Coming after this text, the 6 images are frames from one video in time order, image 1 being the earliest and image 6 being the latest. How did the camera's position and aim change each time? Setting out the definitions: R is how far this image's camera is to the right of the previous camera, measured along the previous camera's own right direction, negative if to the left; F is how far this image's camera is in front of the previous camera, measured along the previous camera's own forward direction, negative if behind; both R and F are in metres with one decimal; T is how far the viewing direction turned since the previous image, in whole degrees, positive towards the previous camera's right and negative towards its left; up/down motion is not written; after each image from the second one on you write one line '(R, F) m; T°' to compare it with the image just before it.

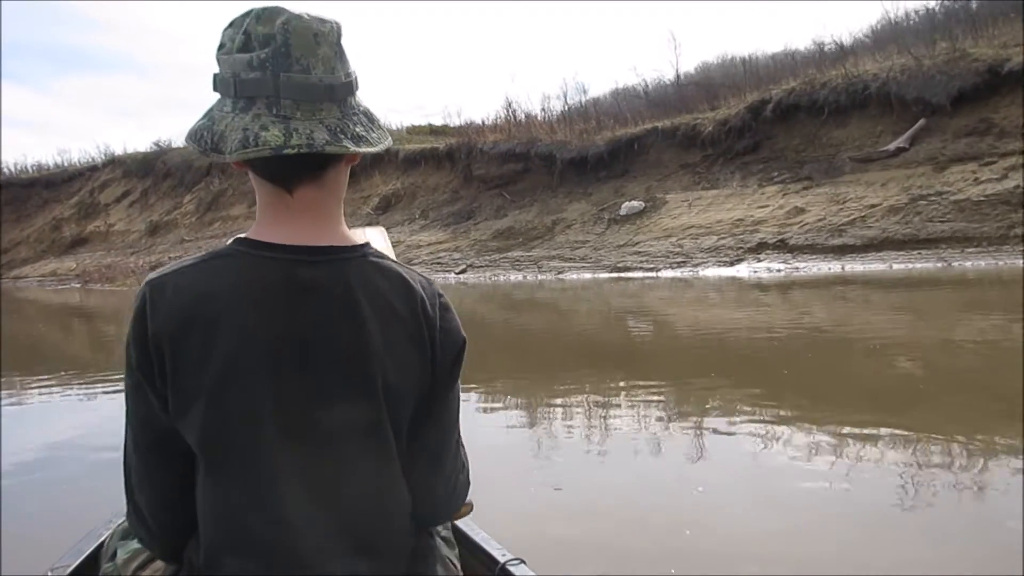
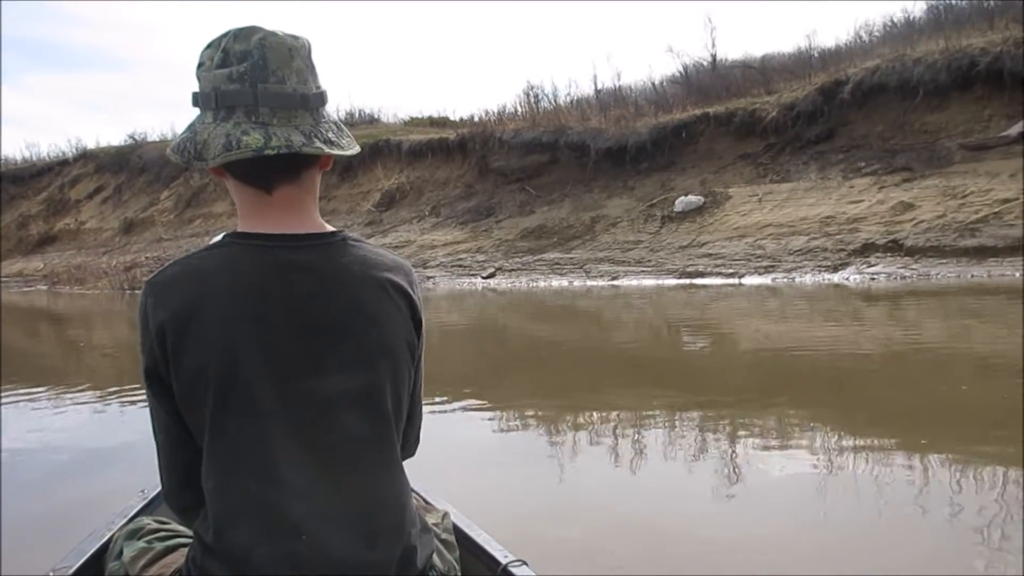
(-0.8, +1.7) m; +2°
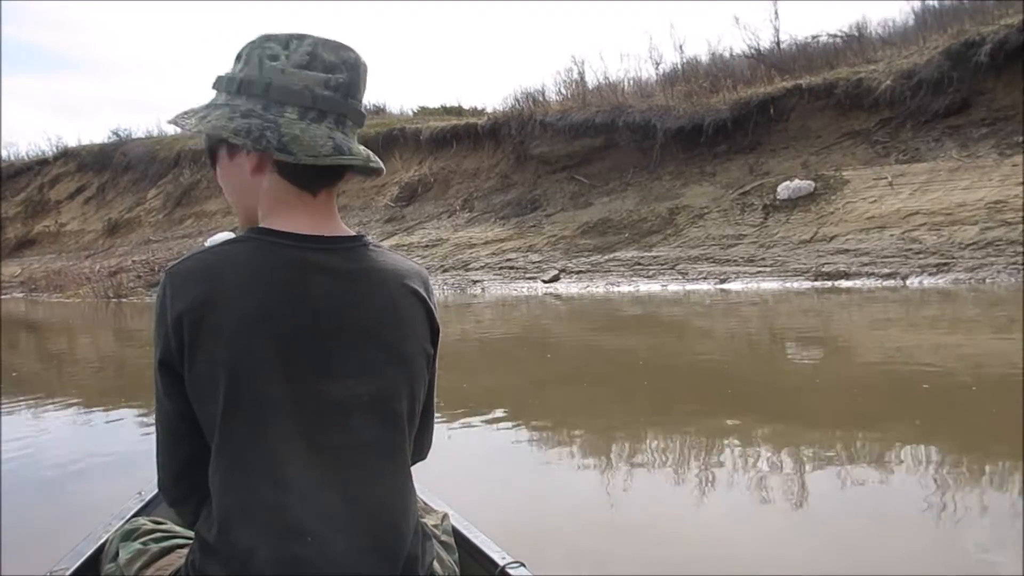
(-0.9, +1.9) m; +1°
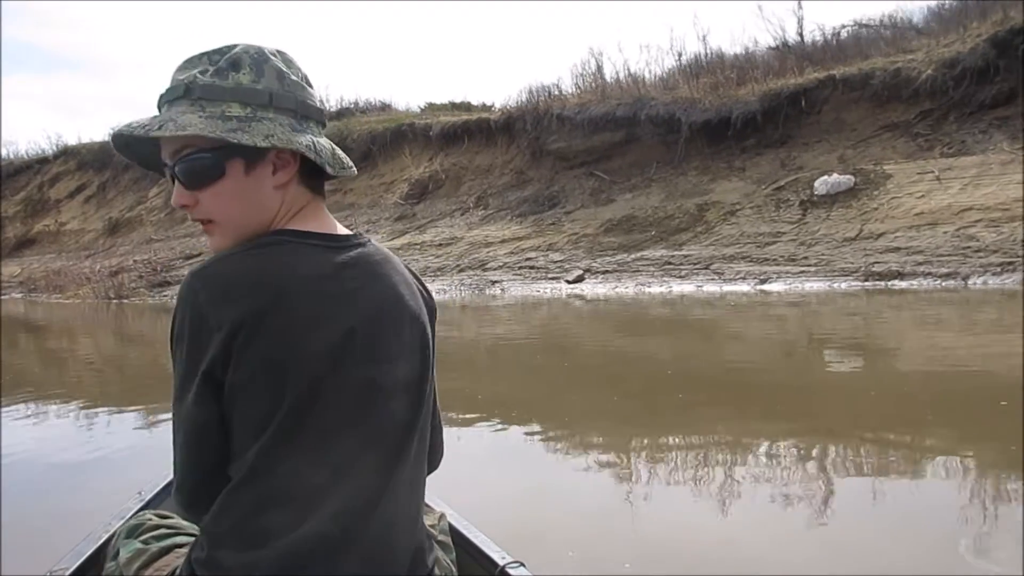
(-0.2, +0.5) m; 0°
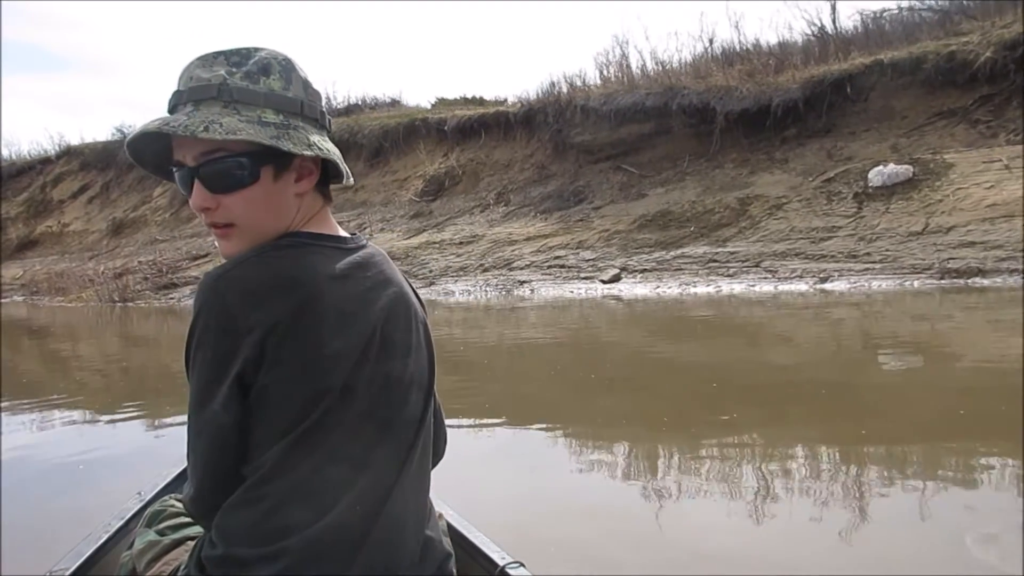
(-0.3, +0.6) m; 0°
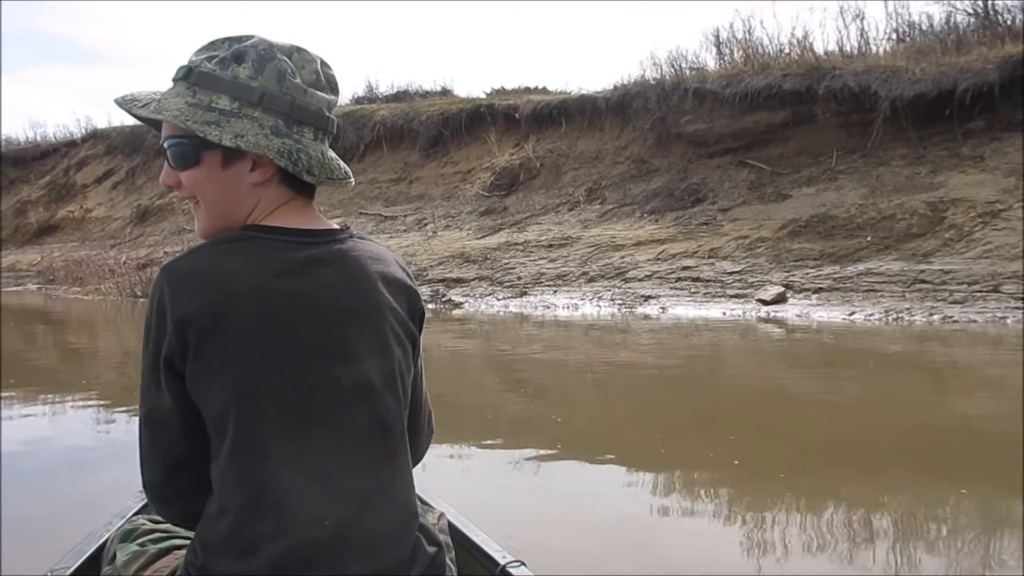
(-0.9, +1.8) m; -1°
